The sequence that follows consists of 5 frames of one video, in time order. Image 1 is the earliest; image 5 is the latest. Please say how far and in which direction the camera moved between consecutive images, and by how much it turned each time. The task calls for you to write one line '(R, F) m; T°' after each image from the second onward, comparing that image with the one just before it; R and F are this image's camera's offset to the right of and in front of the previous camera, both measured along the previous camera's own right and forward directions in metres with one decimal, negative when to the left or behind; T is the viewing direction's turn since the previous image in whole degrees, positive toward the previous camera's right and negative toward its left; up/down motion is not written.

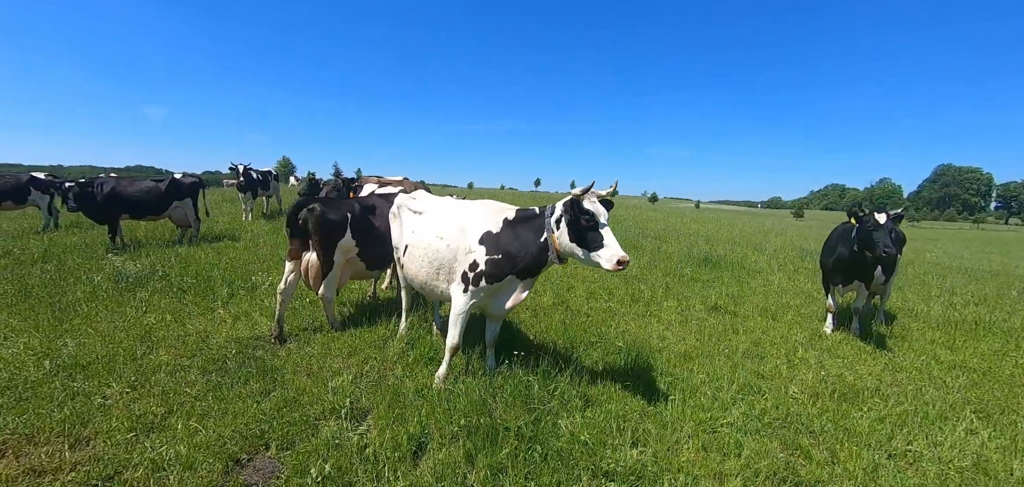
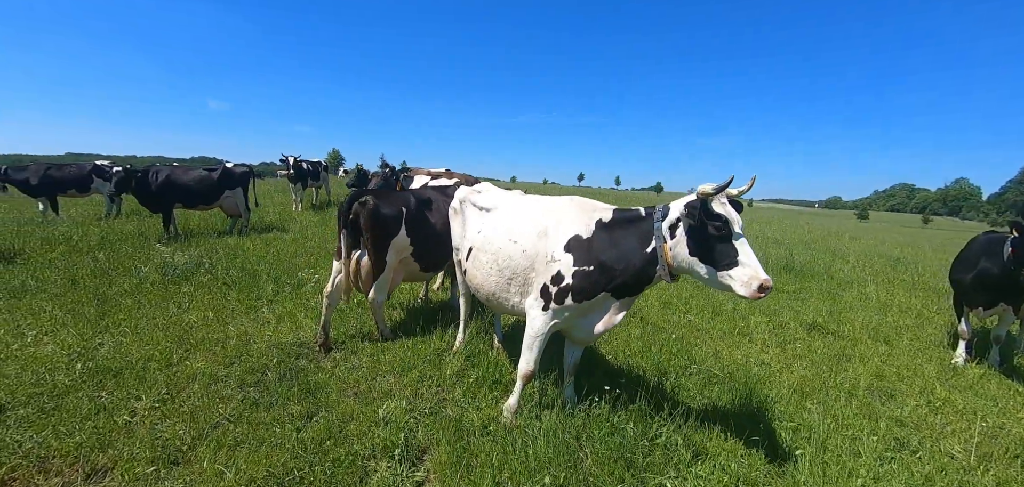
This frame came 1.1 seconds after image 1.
(-0.4, +0.8) m; -5°
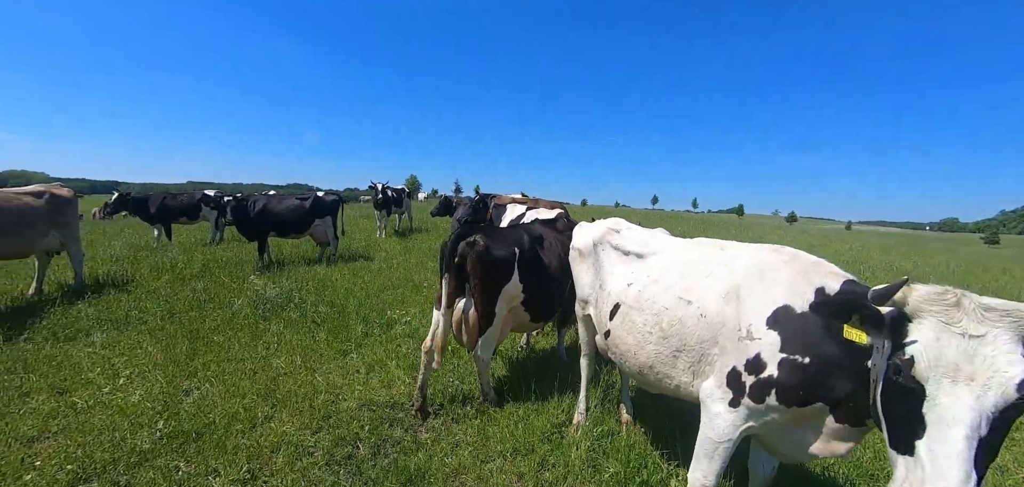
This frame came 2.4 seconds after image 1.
(-0.6, +0.9) m; -9°
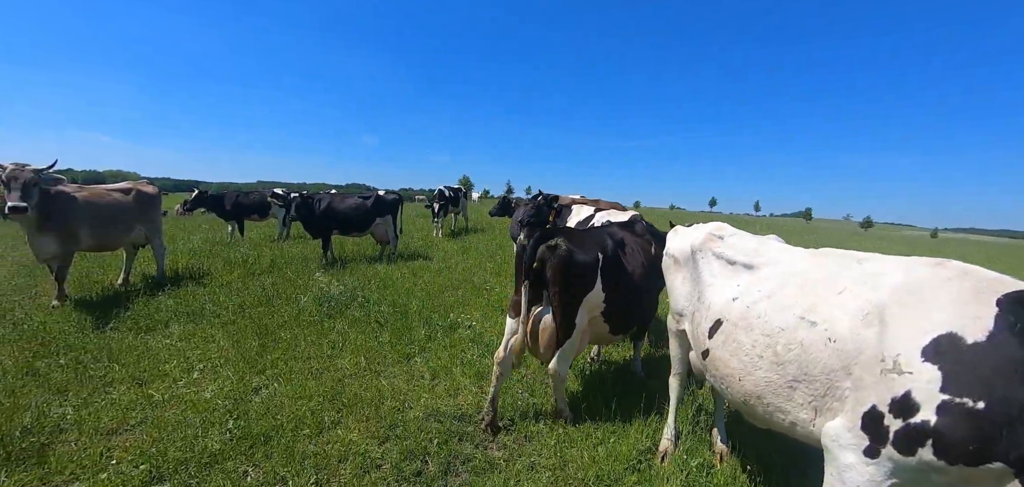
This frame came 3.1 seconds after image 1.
(-0.3, +0.3) m; -6°
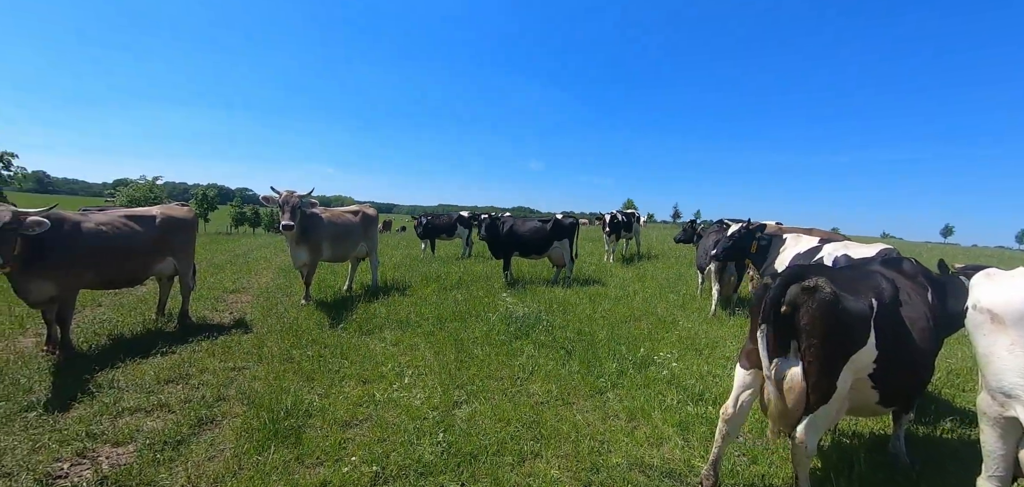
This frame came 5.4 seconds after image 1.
(-0.5, +0.2) m; -20°
